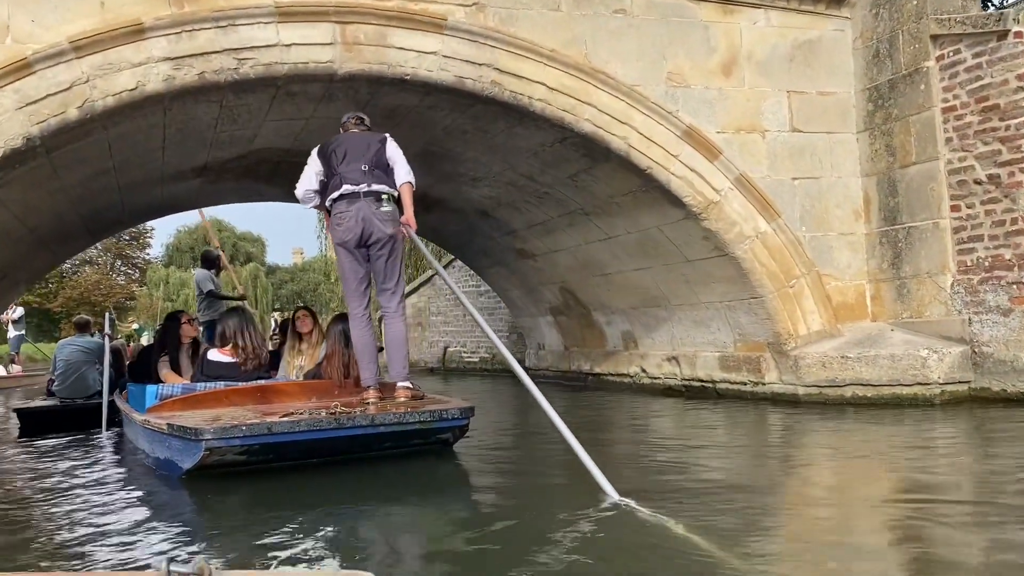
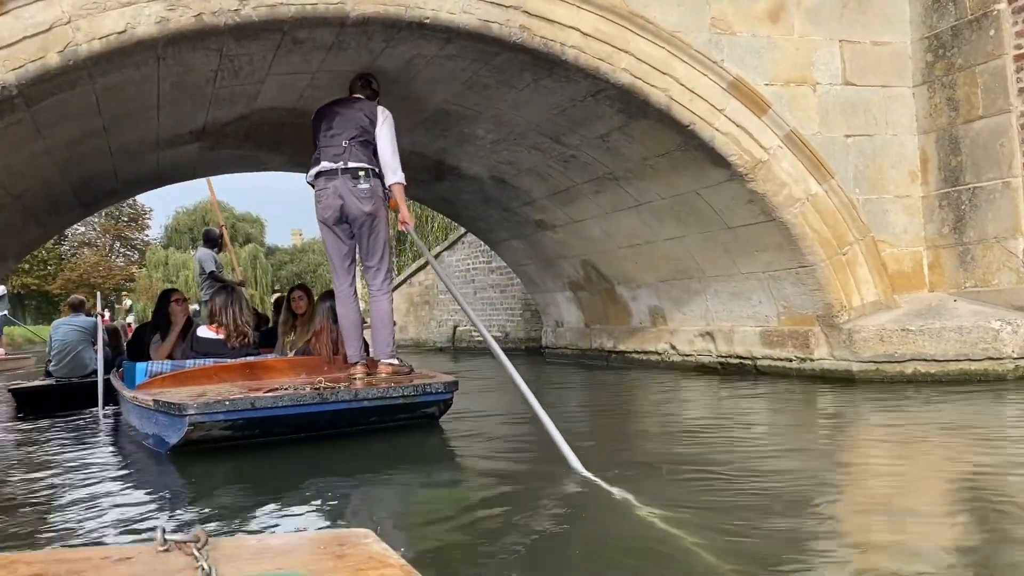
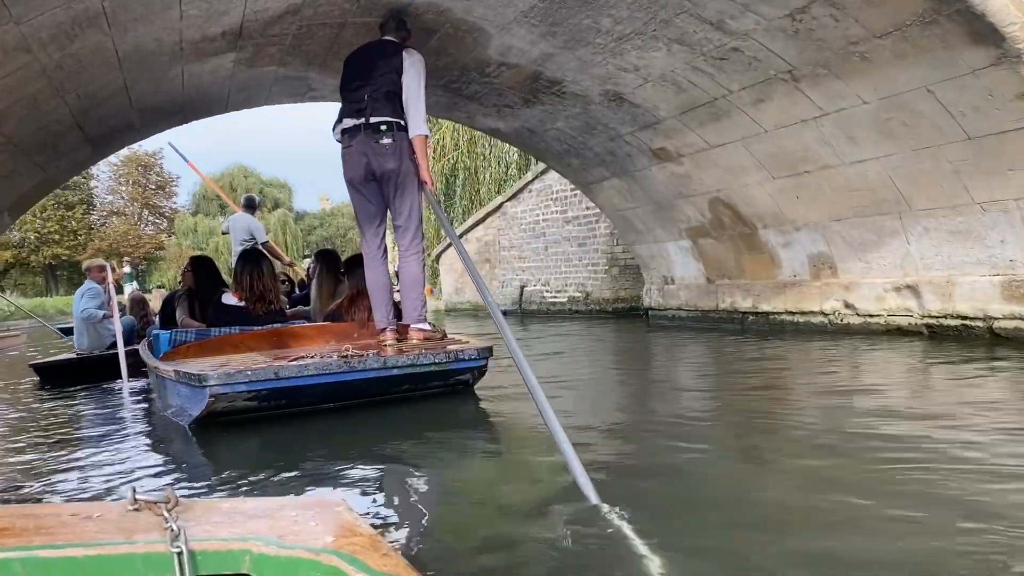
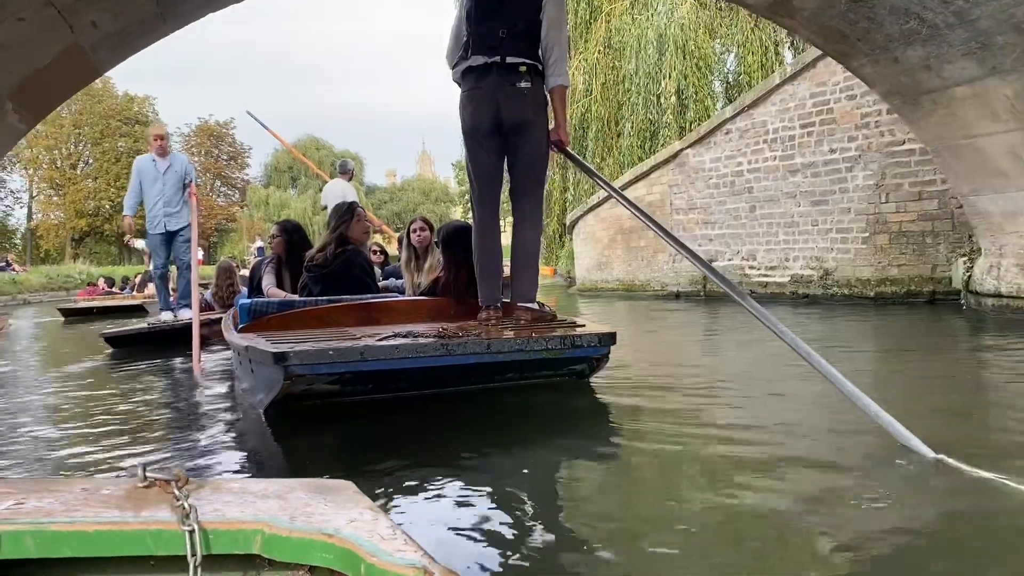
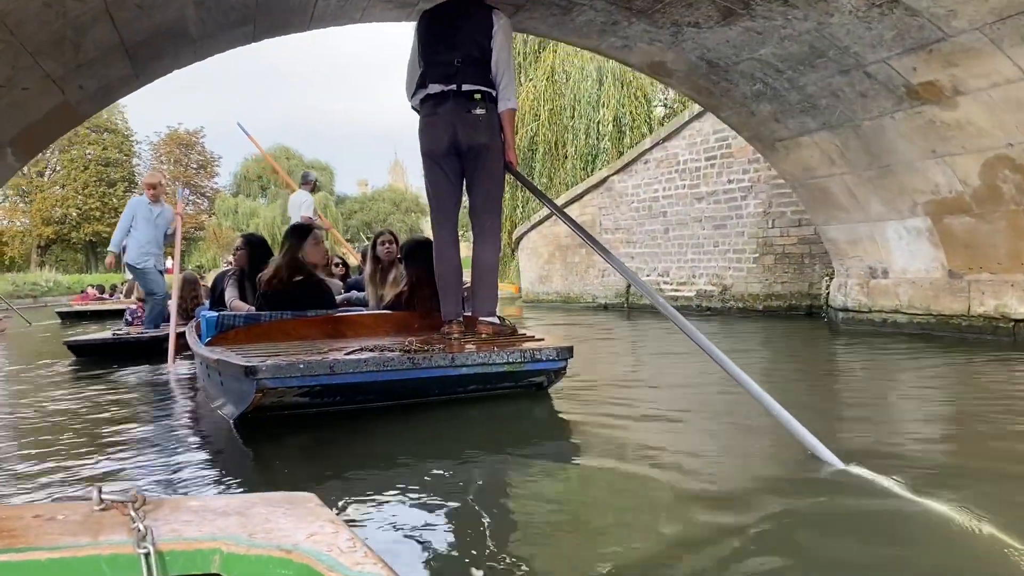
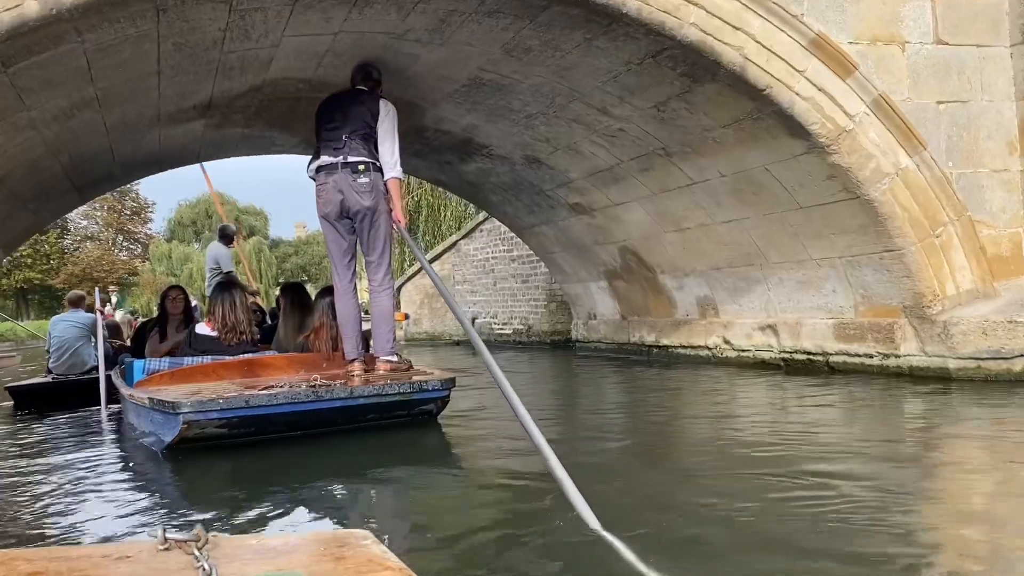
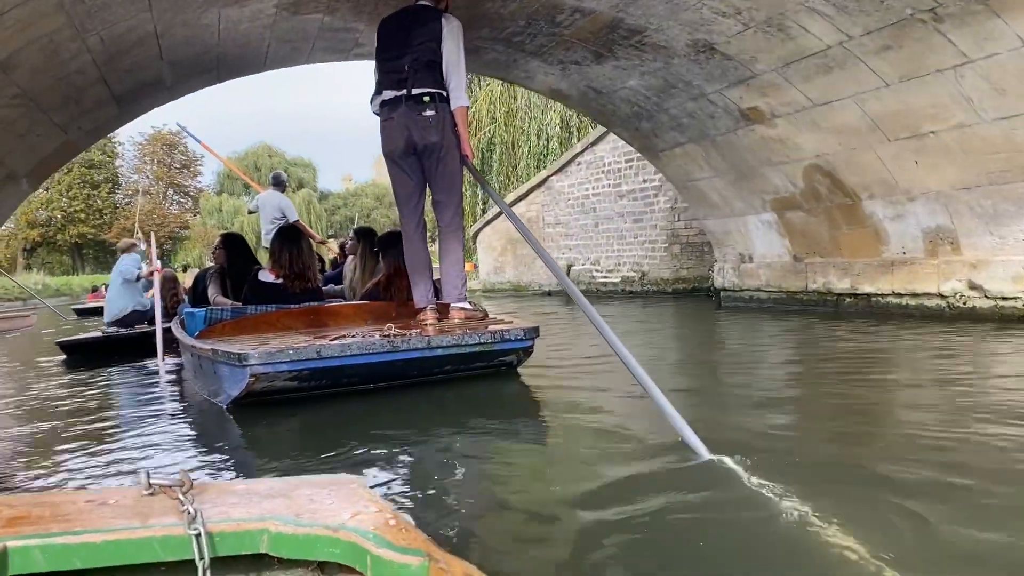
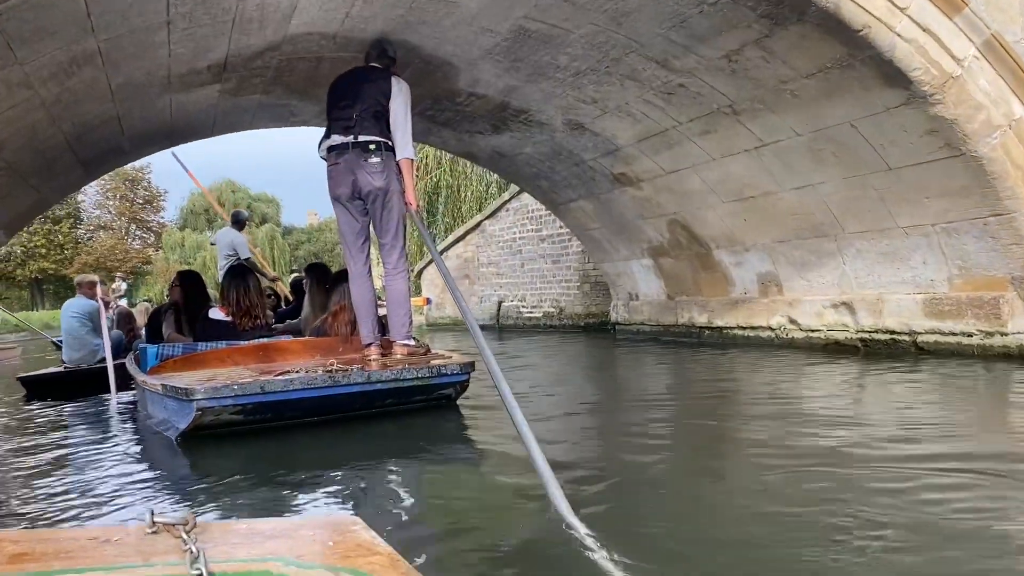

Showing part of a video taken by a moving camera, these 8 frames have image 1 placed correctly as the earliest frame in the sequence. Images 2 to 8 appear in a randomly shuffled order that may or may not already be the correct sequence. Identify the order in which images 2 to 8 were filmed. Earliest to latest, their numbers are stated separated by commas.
2, 6, 8, 3, 7, 5, 4
